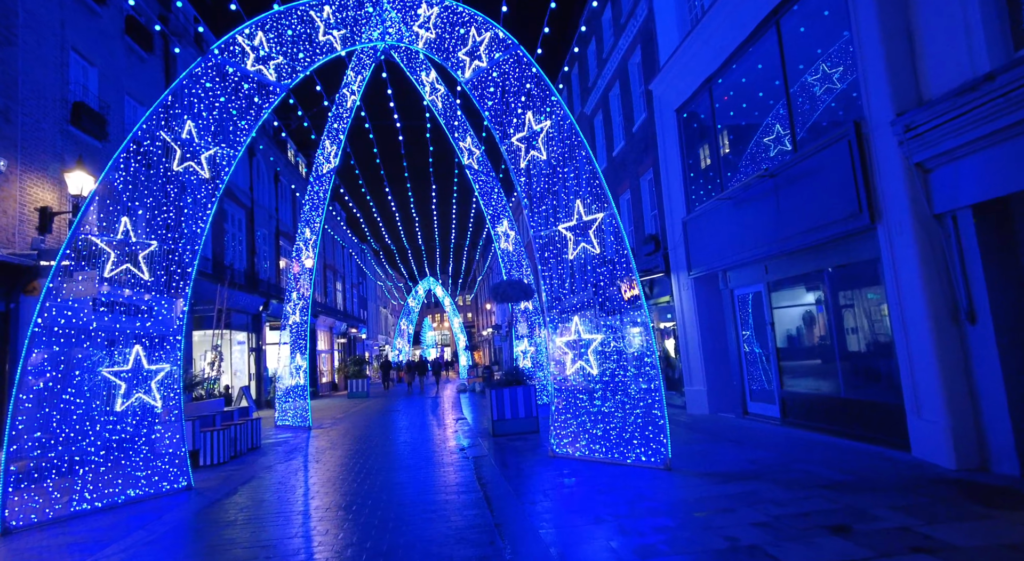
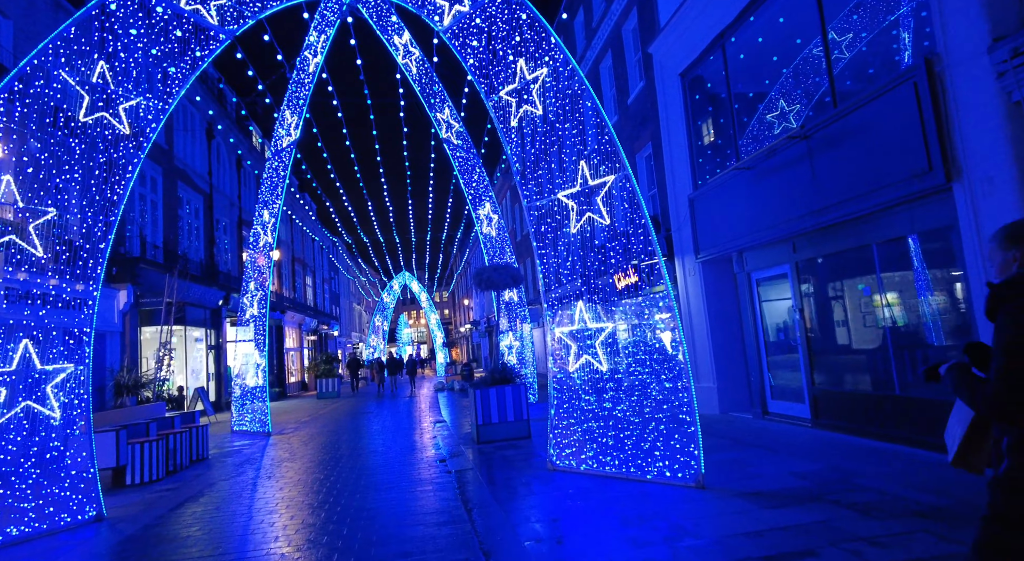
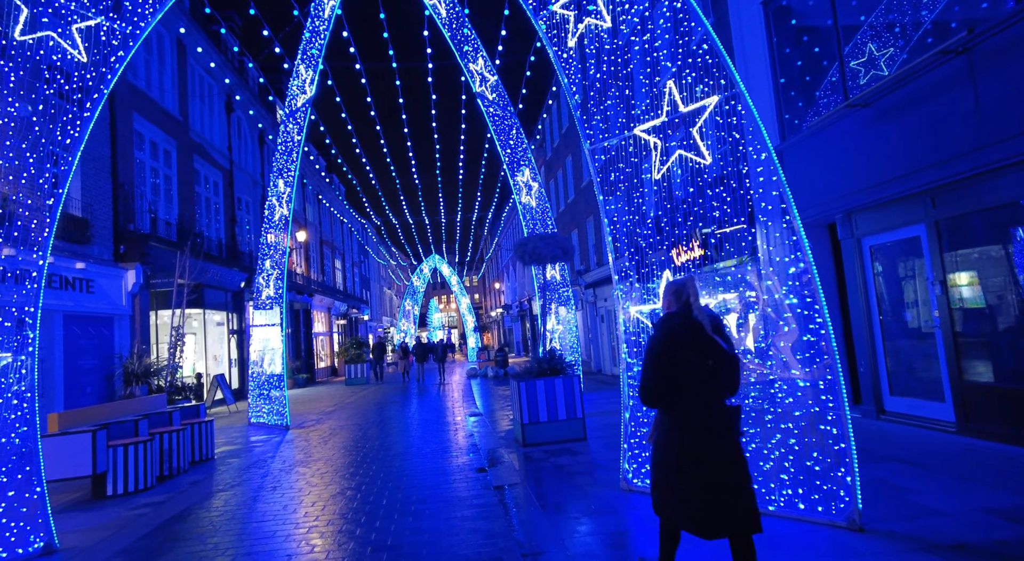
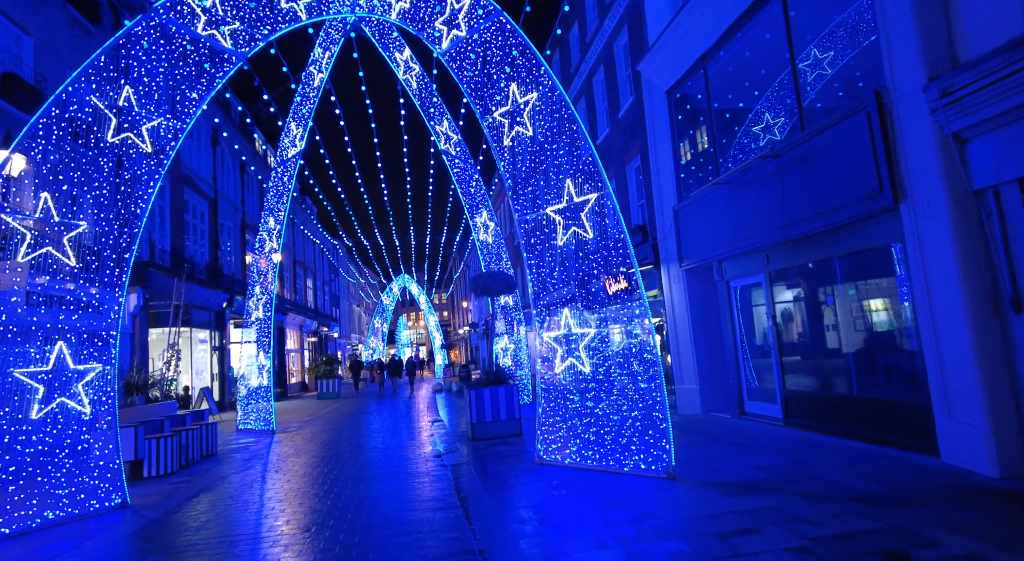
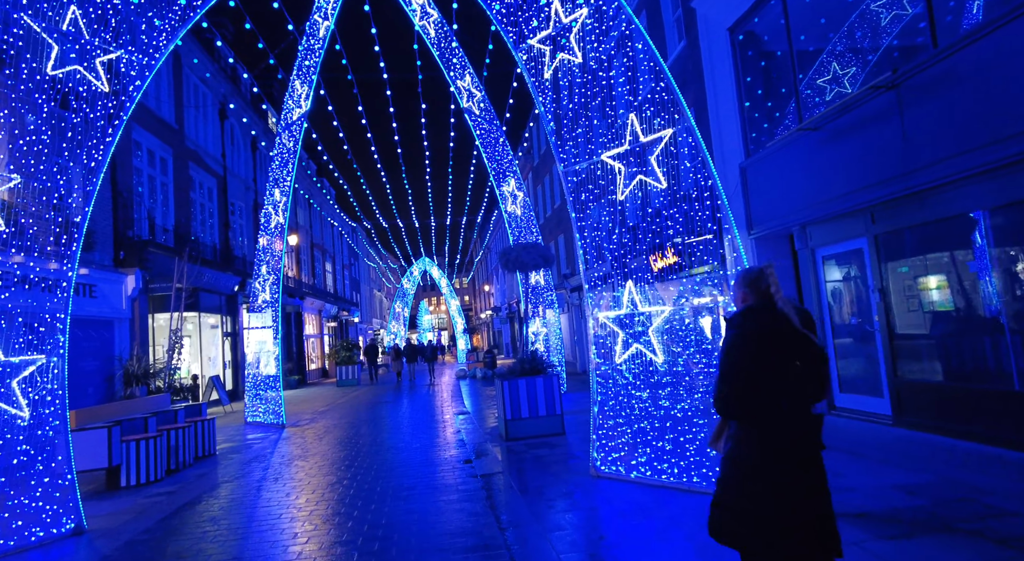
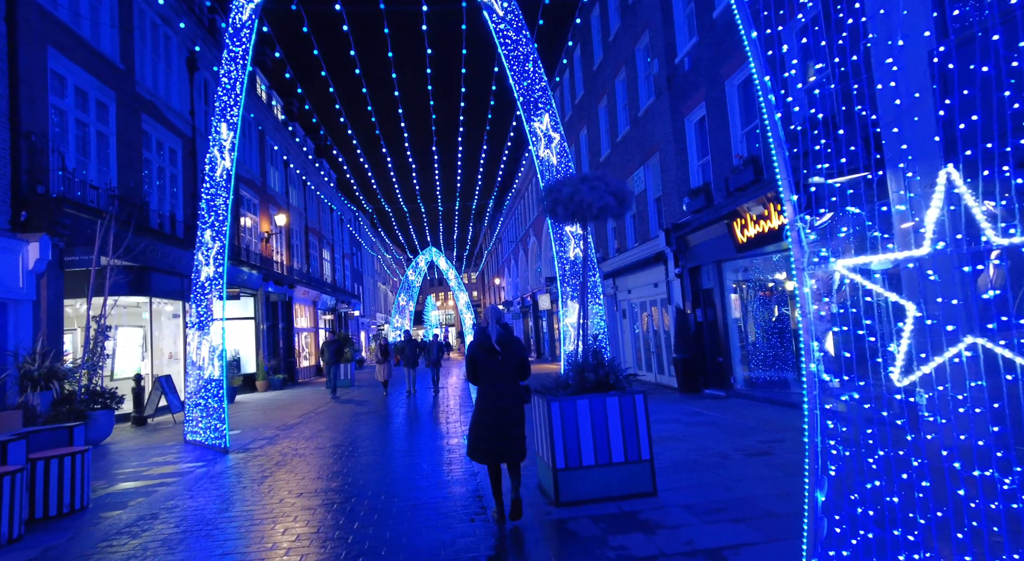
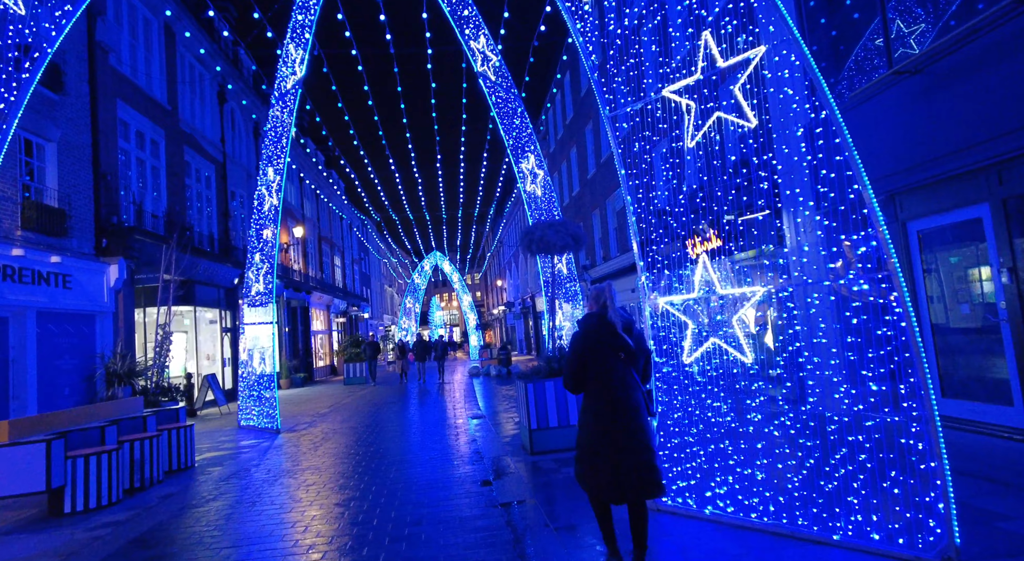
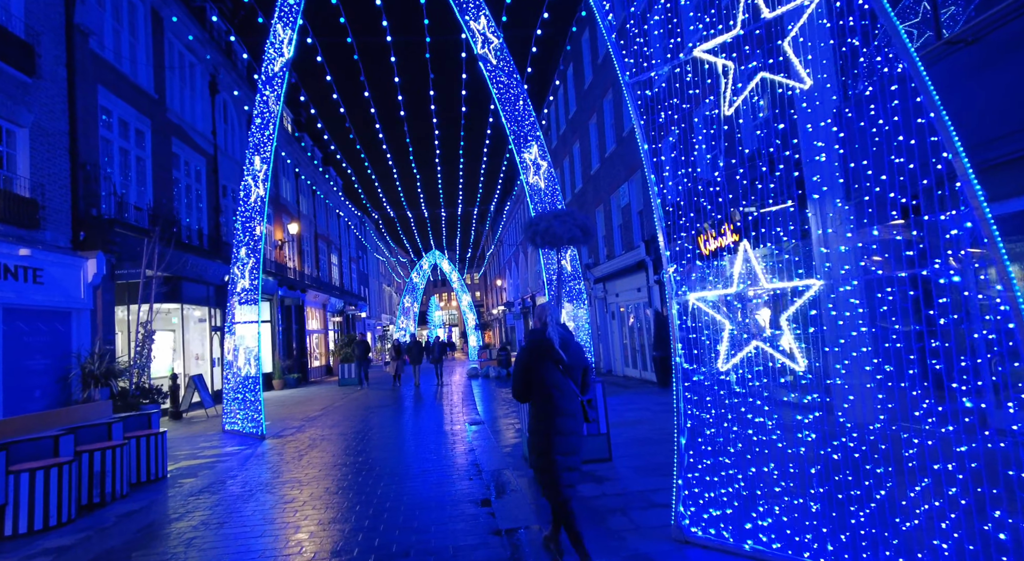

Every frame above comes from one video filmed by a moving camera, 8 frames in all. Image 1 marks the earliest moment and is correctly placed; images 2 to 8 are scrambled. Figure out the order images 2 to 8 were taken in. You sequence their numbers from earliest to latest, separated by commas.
4, 2, 5, 3, 7, 8, 6
